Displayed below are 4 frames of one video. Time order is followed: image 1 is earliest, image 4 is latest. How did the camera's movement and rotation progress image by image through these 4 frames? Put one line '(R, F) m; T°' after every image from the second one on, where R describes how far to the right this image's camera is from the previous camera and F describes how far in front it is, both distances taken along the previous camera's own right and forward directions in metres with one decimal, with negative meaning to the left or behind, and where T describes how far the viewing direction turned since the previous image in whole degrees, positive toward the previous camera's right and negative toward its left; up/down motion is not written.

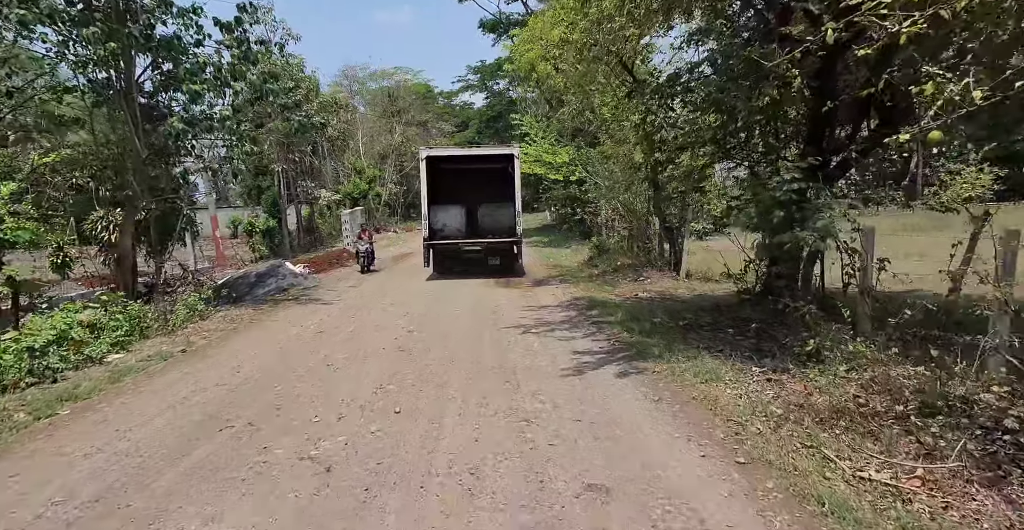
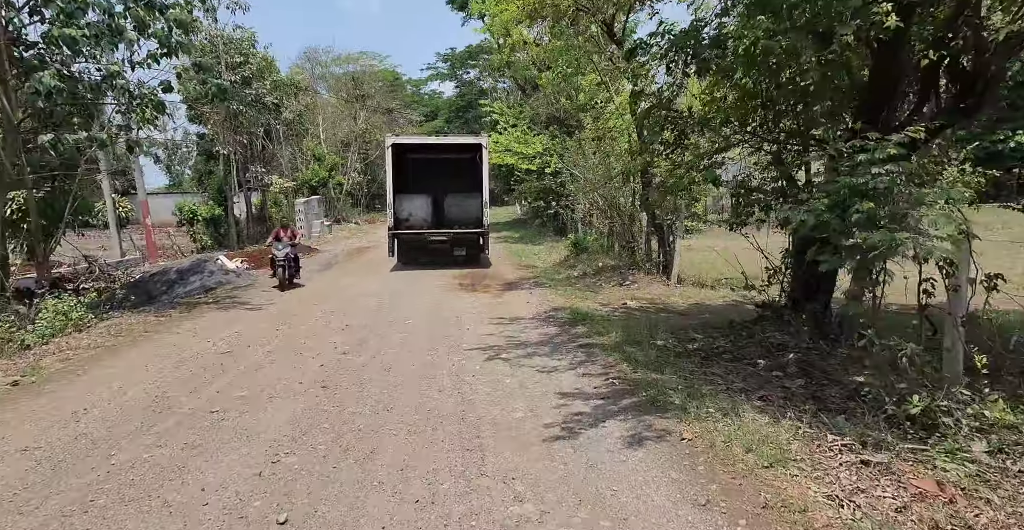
(0.0, +1.9) m; +3°
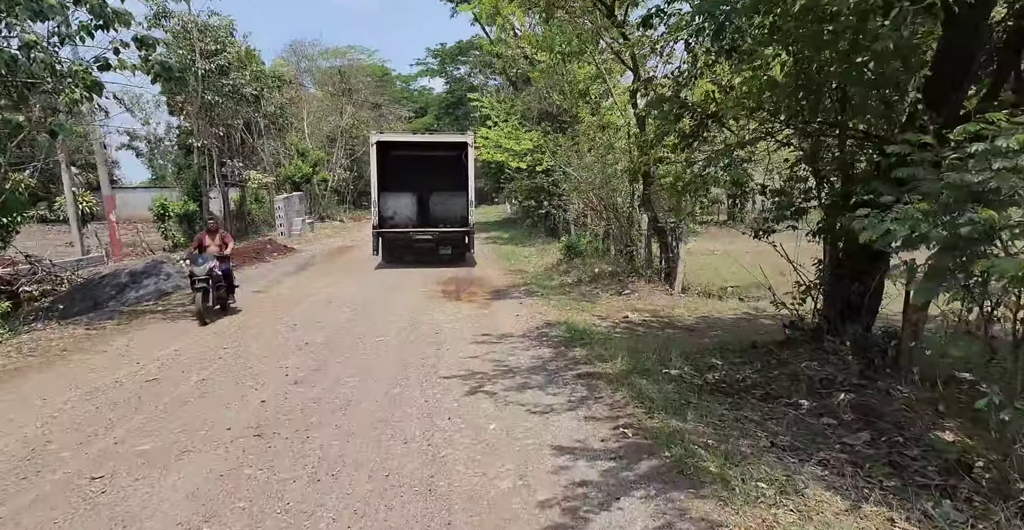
(0.0, +1.1) m; +1°
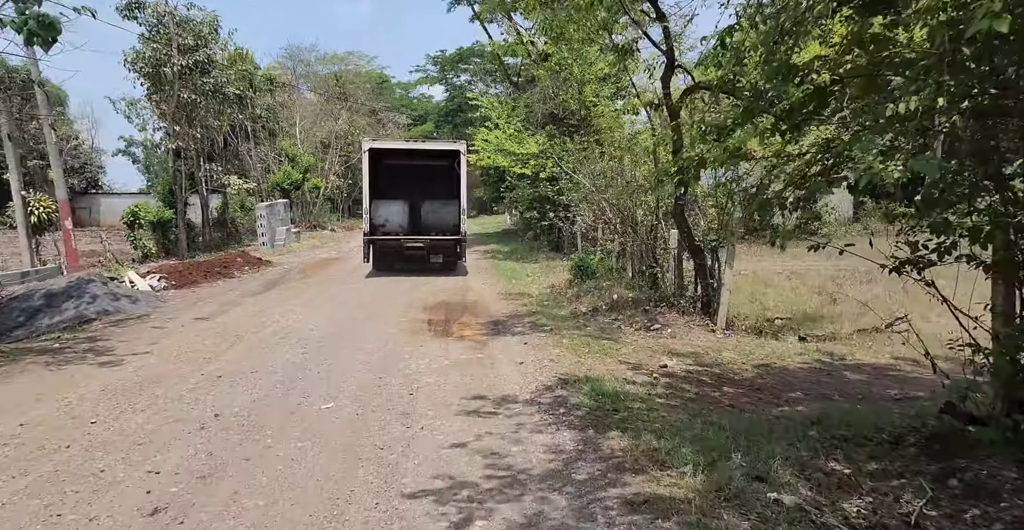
(-0.1, +2.2) m; 0°
